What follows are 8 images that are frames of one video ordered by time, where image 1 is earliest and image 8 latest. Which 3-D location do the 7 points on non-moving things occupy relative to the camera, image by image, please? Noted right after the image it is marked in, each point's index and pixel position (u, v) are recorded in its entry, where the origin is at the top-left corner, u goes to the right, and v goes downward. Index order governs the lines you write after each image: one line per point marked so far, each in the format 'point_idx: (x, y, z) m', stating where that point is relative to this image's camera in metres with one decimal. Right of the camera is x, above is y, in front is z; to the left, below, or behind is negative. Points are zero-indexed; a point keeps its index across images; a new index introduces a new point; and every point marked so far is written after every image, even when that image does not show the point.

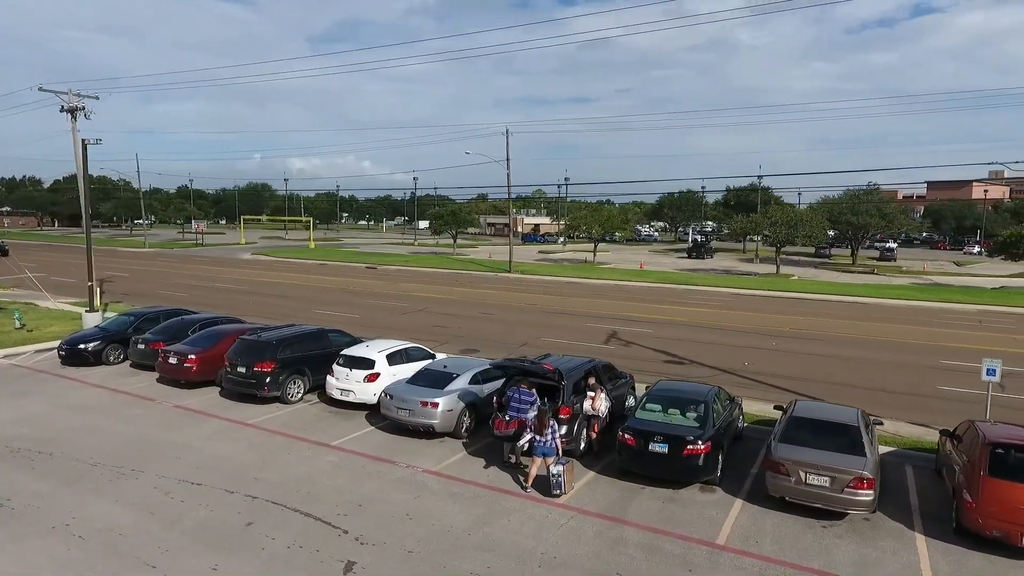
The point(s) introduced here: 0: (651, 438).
0: (+2.3, -2.3, +9.7) m
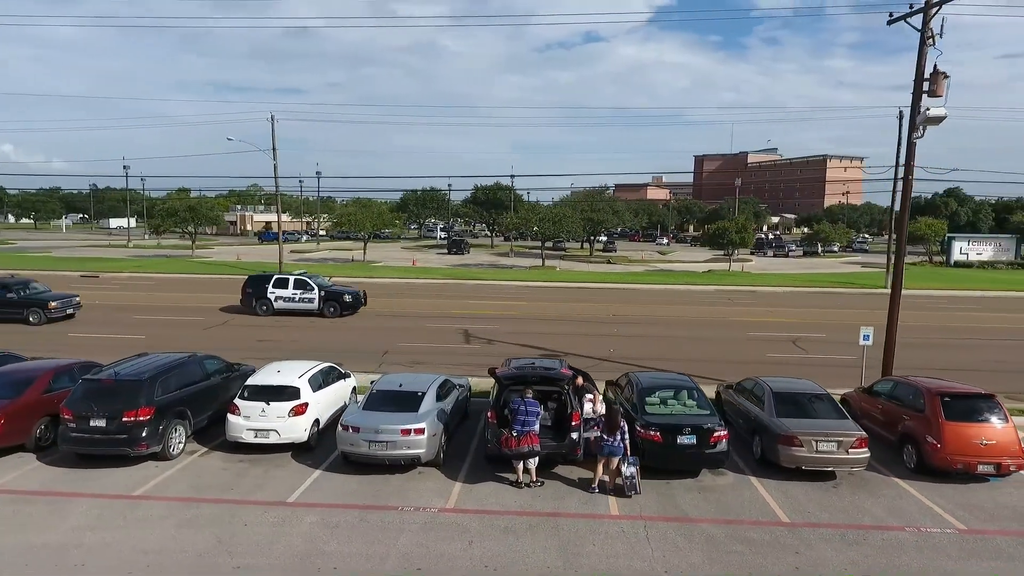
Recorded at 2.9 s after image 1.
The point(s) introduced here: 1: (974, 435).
0: (+2.6, -2.2, +9.7) m
1: (+7.2, -2.3, +9.8) m
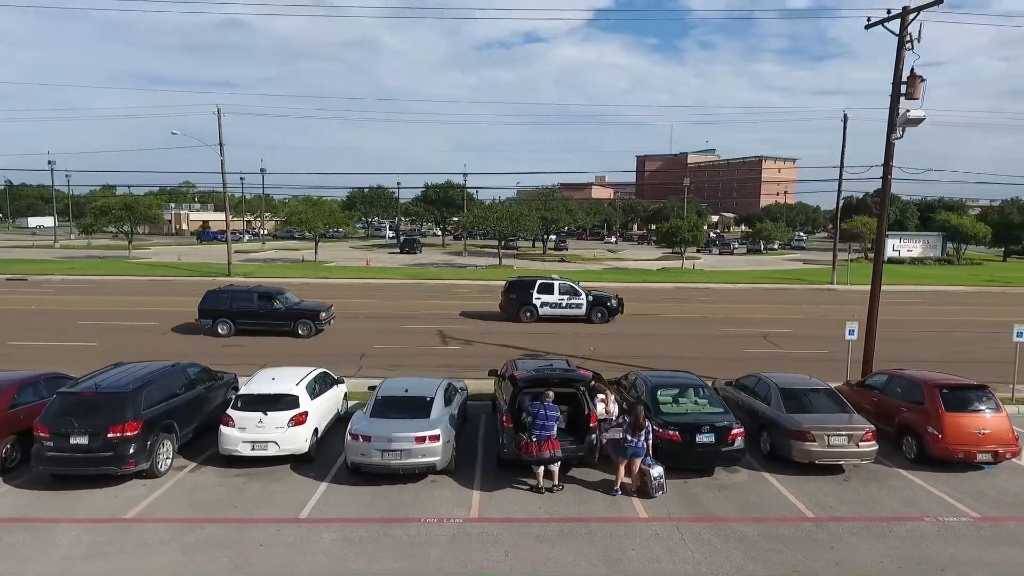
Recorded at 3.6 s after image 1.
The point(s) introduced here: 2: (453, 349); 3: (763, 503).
0: (+2.9, -2.2, +9.7) m
1: (+7.5, -2.2, +10.2) m
2: (-1.8, -1.9, +19.4) m
3: (+3.7, -3.1, +9.1) m
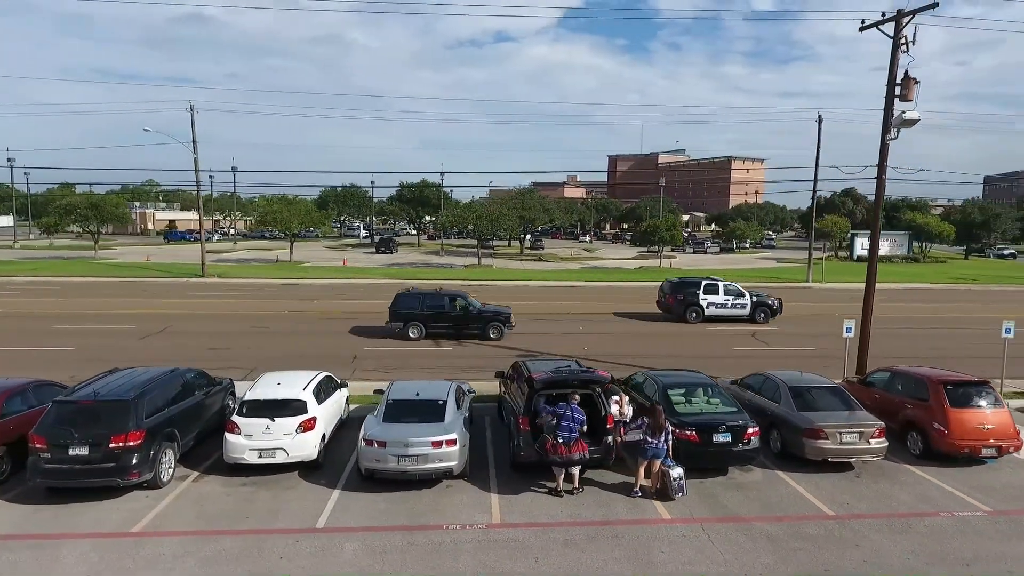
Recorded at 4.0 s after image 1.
0: (+3.2, -2.2, +9.7) m
1: (+7.7, -2.2, +10.4) m
2: (-2.0, -1.9, +19.2) m
3: (+3.9, -3.1, +9.2) m
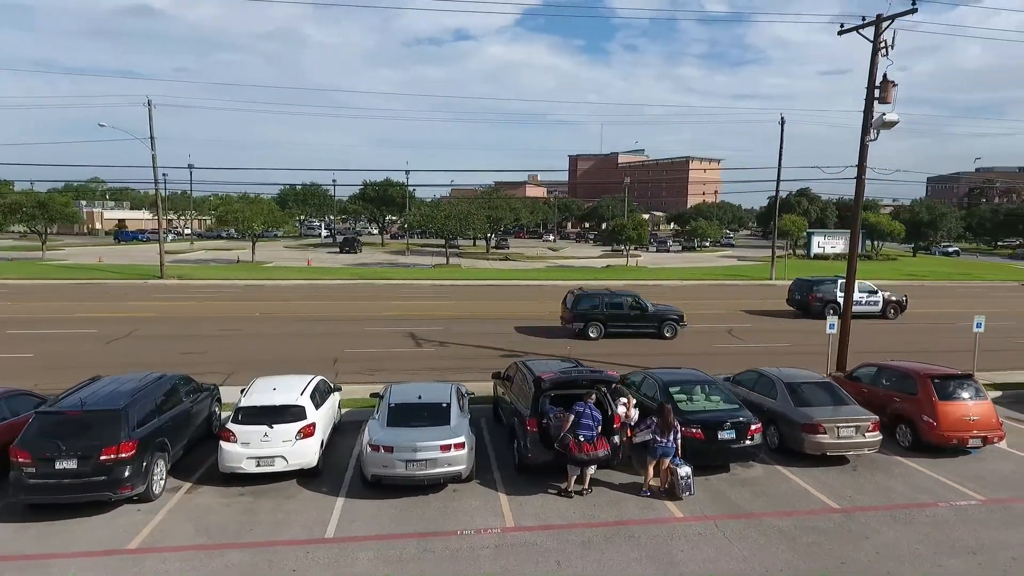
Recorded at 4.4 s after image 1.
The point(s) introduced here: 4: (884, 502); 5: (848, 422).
0: (+3.2, -2.2, +9.8) m
1: (+7.7, -2.1, +10.8) m
2: (-2.5, -1.9, +18.9) m
3: (+4.1, -3.1, +9.3) m
4: (+5.4, -3.1, +9.1) m
5: (+5.5, -2.2, +10.3) m
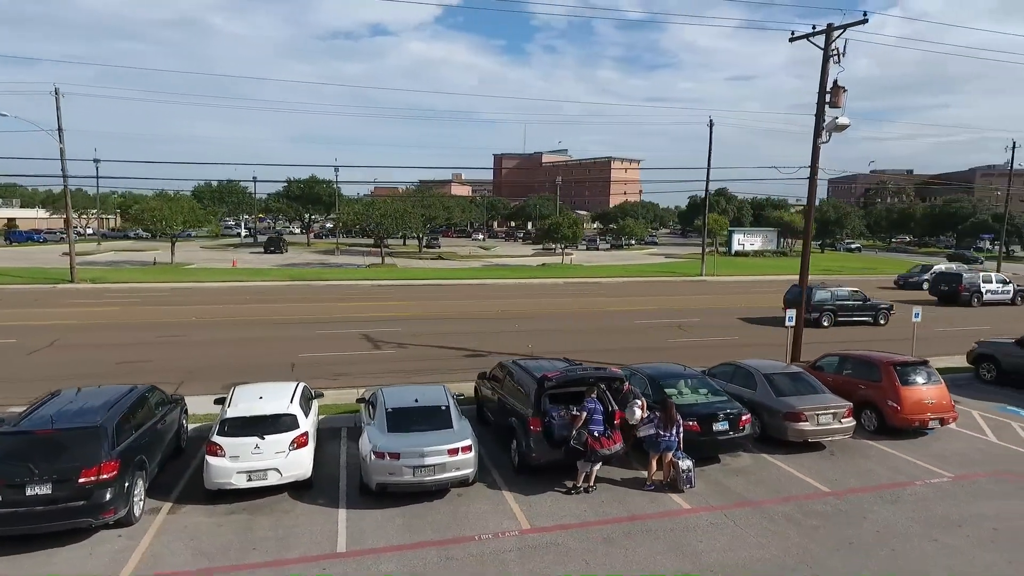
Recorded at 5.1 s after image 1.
0: (+3.2, -2.1, +10.1) m
1: (+7.6, -2.0, +11.6) m
2: (-3.6, -1.9, +18.4) m
3: (+4.1, -3.0, +9.7) m
4: (+5.5, -3.0, +9.6) m
5: (+5.4, -2.1, +10.9) m
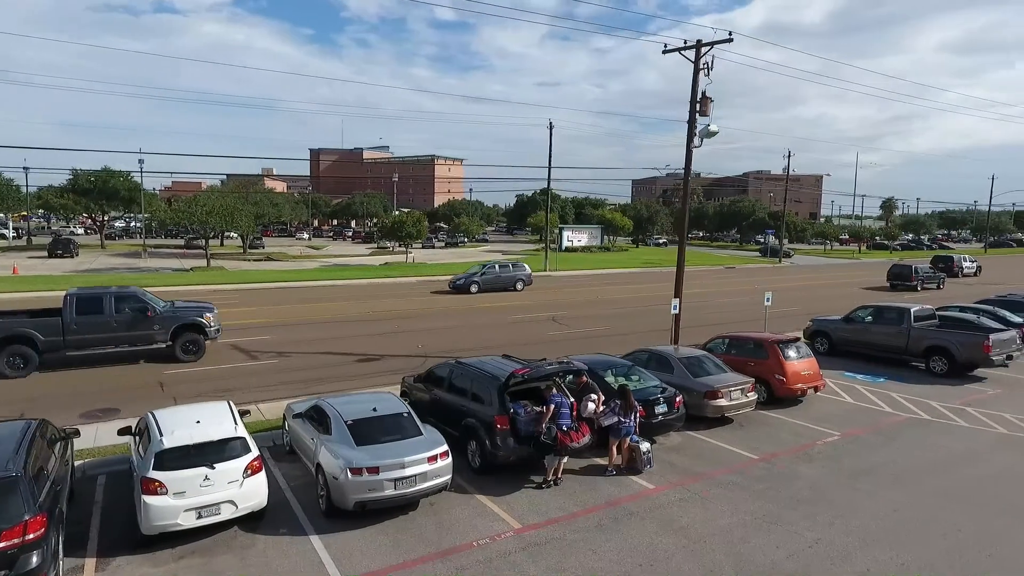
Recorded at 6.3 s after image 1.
0: (+2.4, -2.0, +10.8) m
1: (+6.2, -1.7, +13.5) m
2: (-6.5, -2.0, +16.8) m
3: (+3.4, -2.9, +10.7) m
4: (+4.7, -2.8, +11.0) m
5: (+4.3, -1.9, +12.2) m
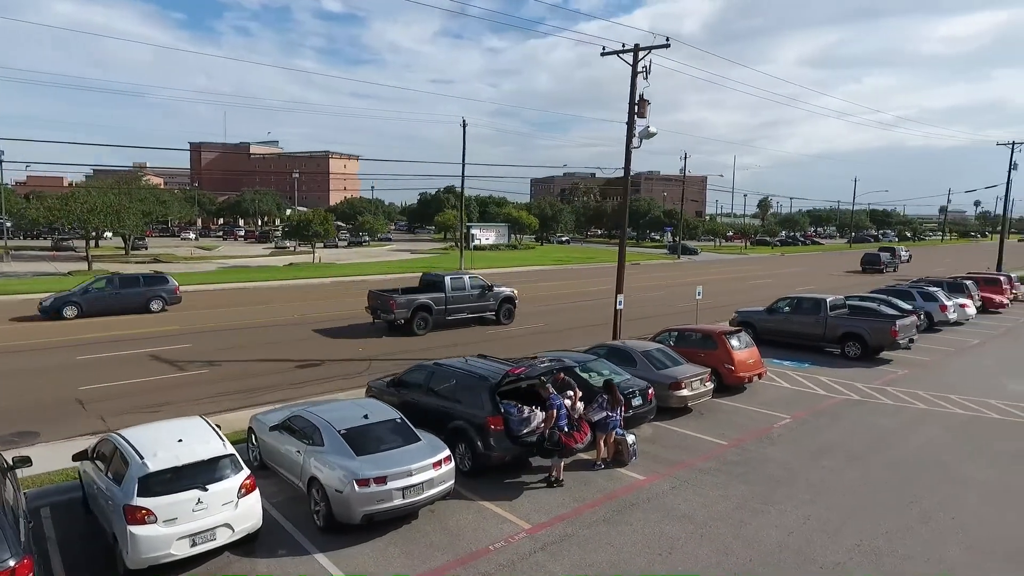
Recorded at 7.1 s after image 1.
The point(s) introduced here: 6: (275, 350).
0: (+2.1, -1.9, +11.1) m
1: (+5.3, -1.6, +14.3) m
2: (-7.7, -2.1, +15.6) m
3: (+3.1, -2.8, +11.1) m
4: (+4.3, -2.7, +11.7) m
5: (+3.7, -1.8, +12.7) m
6: (-6.8, -1.8, +17.8) m
